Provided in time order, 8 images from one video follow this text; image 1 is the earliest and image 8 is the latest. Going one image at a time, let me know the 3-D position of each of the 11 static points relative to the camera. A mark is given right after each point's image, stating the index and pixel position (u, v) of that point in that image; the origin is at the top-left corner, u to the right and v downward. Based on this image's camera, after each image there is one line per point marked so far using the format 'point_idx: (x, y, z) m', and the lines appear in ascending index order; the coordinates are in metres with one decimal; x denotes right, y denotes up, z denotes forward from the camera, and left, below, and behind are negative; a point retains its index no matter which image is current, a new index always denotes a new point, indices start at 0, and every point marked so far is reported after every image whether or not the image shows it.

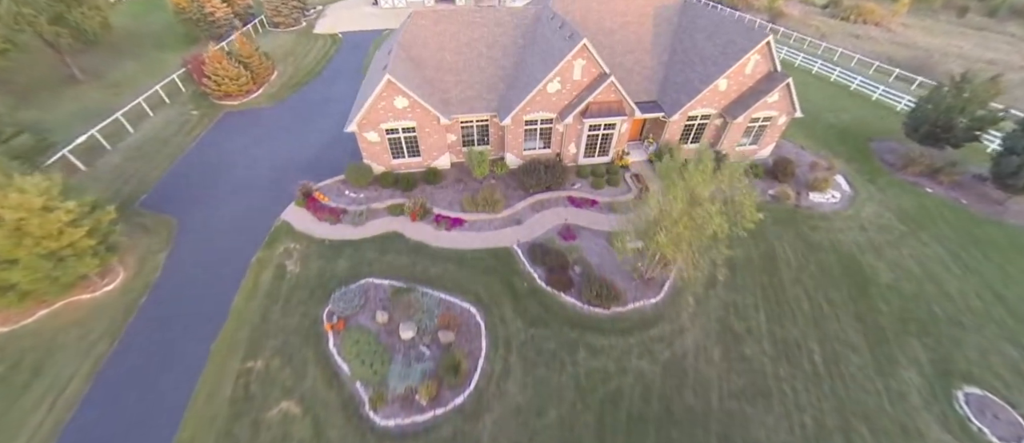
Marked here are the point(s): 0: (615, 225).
0: (+4.6, -0.2, +14.4) m
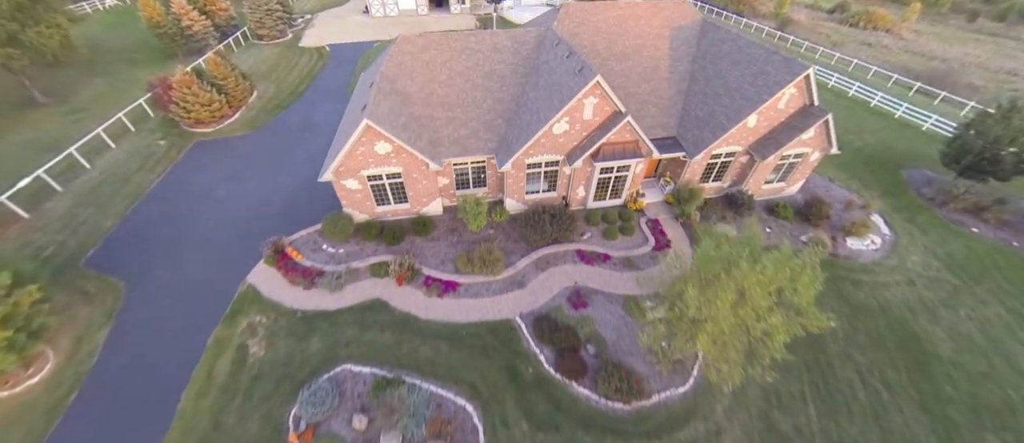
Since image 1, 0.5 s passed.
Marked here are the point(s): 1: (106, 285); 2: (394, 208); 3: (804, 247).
0: (+4.6, -2.5, +12.6) m
1: (-15.8, -2.5, +12.7) m
2: (-5.2, +0.6, +14.4) m
3: (+12.9, -1.1, +14.4) m
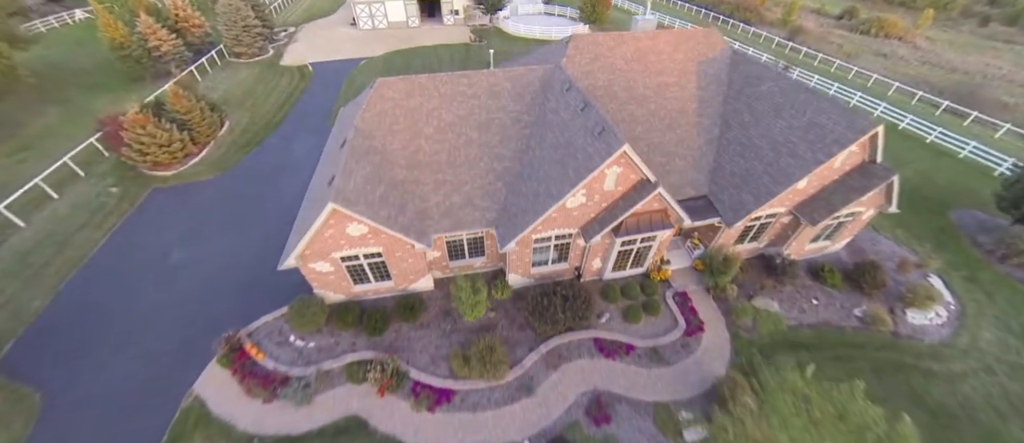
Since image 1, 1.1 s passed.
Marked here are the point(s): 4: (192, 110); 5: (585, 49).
0: (+4.8, -5.4, +10.3) m
1: (-15.6, -5.6, +10.3) m
2: (-5.1, -2.4, +12.1) m
3: (+13.1, -3.9, +12.3) m
4: (-18.9, +6.6, +19.3) m
5: (+2.9, +6.8, +12.8) m
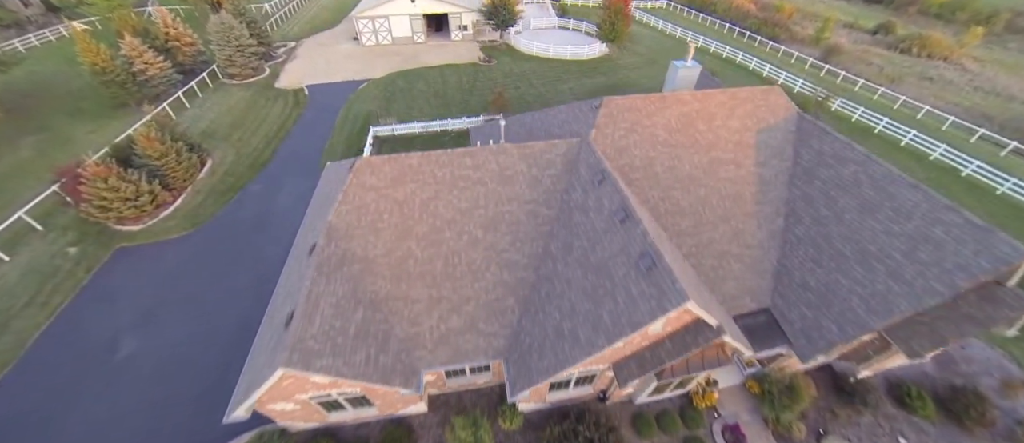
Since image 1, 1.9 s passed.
0: (+5.0, -8.9, +7.9) m
1: (-15.4, -8.8, +8.2) m
2: (-4.7, -5.7, +9.8) m
3: (+13.4, -7.6, +9.7) m
4: (-18.3, +3.5, +17.2) m
5: (+3.4, +3.3, +10.4) m
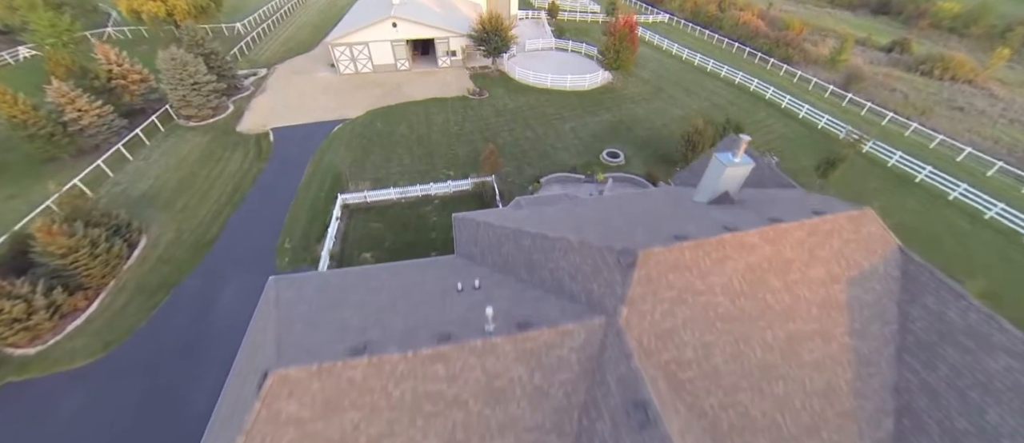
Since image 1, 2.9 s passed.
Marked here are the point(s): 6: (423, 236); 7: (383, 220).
0: (+5.1, -13.5, +4.8) m
1: (-15.4, -13.5, +4.9) m
2: (-4.8, -10.4, +6.5) m
3: (+13.4, -12.1, +6.6) m
4: (-18.5, -1.3, +13.8) m
5: (+3.3, -1.3, +7.2) m
6: (-4.5, -0.8, +16.6) m
7: (-6.9, +0.1, +17.5) m
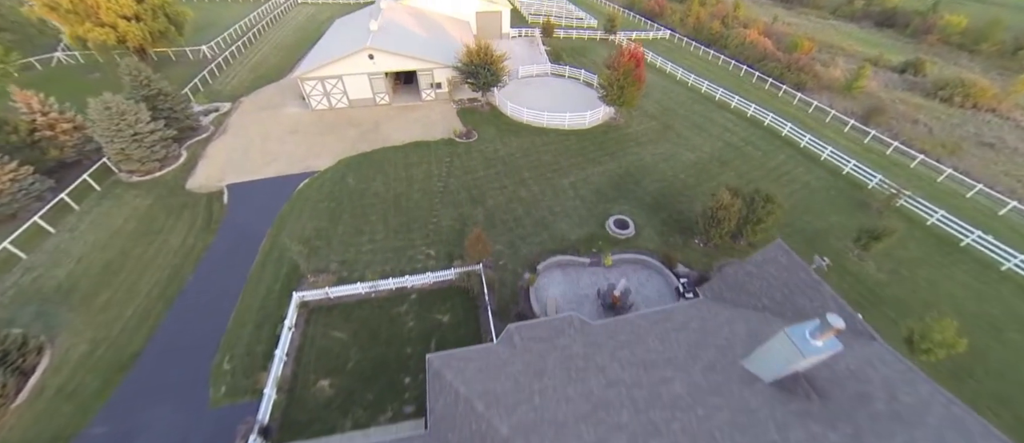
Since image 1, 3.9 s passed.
0: (+5.0, -18.1, +1.9) m
1: (-15.4, -18.3, +1.7) m
2: (-4.9, -15.1, +3.5) m
3: (+13.3, -16.5, +3.9) m
4: (-18.8, -6.0, +10.5) m
5: (+3.1, -5.9, +4.2) m
6: (-4.9, -5.4, +13.5) m
7: (-7.2, -4.6, +14.4) m
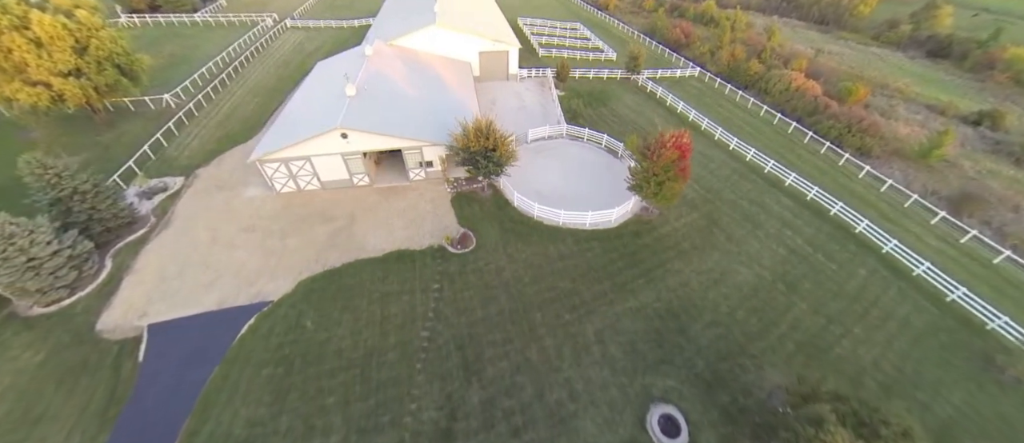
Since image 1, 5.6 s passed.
0: (+4.8, -26.3, -3.2) m
1: (-15.6, -26.3, -3.1) m
2: (-5.0, -23.2, -1.5) m
3: (+13.1, -24.9, -1.4) m
4: (-18.7, -13.9, +5.6) m
5: (+3.1, -14.1, -0.9) m
6: (-4.7, -13.4, +8.5) m
7: (-7.1, -12.5, +9.3) m
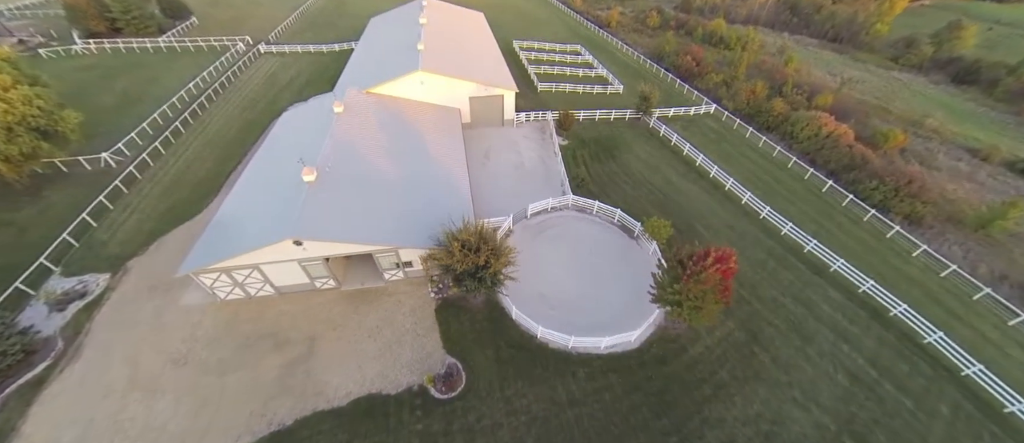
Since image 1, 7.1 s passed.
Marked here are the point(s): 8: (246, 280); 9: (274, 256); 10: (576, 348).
0: (+5.2, -33.0, -7.1) m
1: (-15.2, -33.2, -7.2) m
2: (-4.6, -29.9, -5.5) m
3: (+13.5, -31.5, -5.2) m
4: (-18.5, -20.7, +1.4) m
5: (+3.3, -20.7, -4.9) m
6: (-4.6, -20.1, +4.4) m
7: (-6.9, -19.2, +5.2) m
8: (-14.9, -3.2, +18.4) m
9: (-12.6, -1.7, +17.4) m
10: (+3.5, -6.6, +17.6) m
